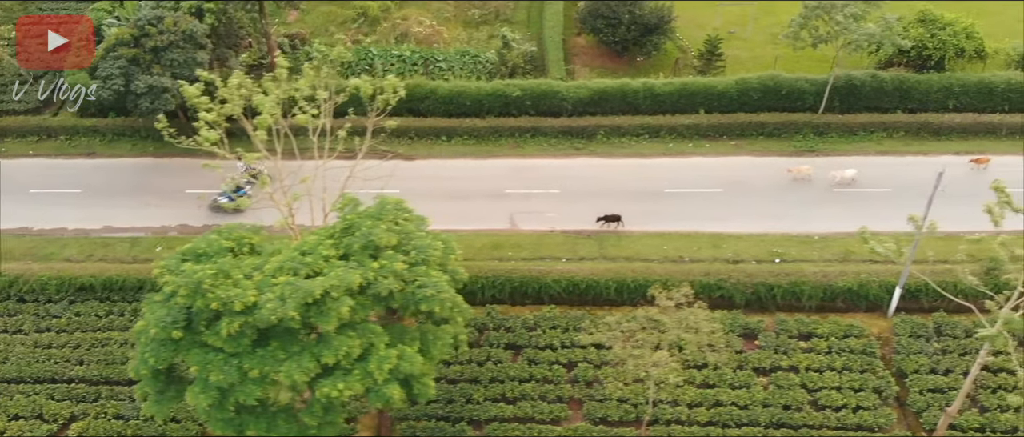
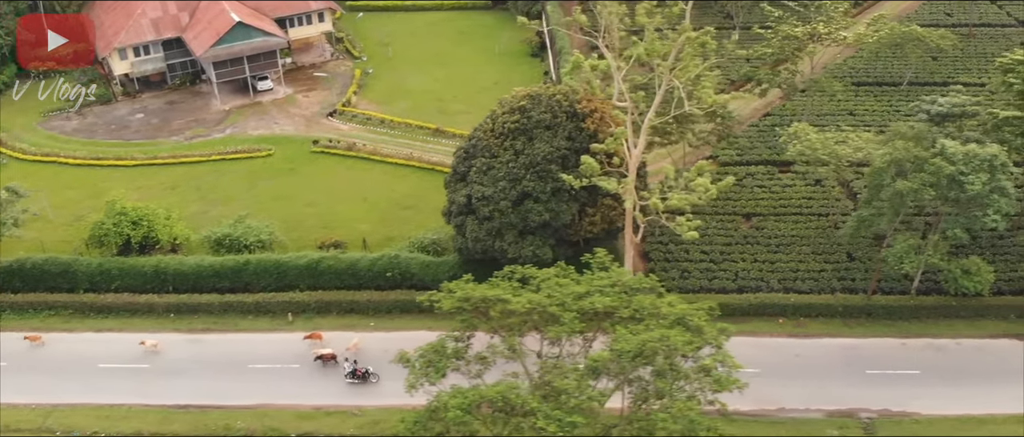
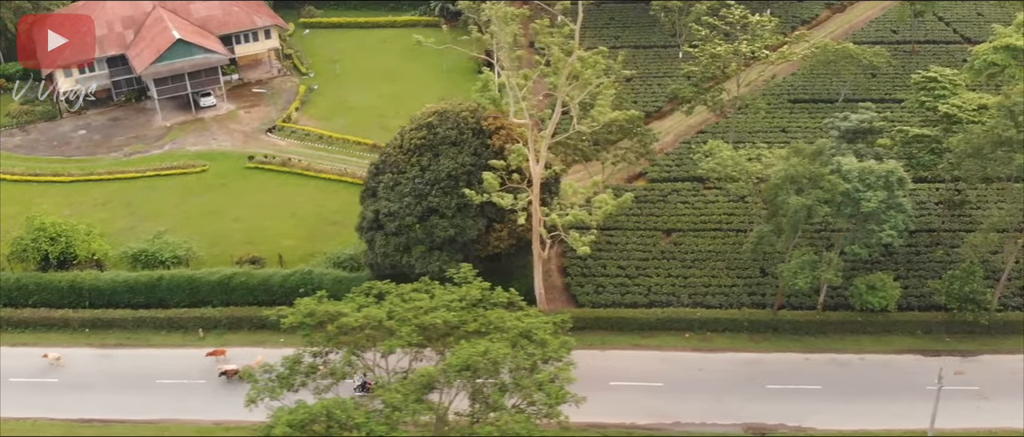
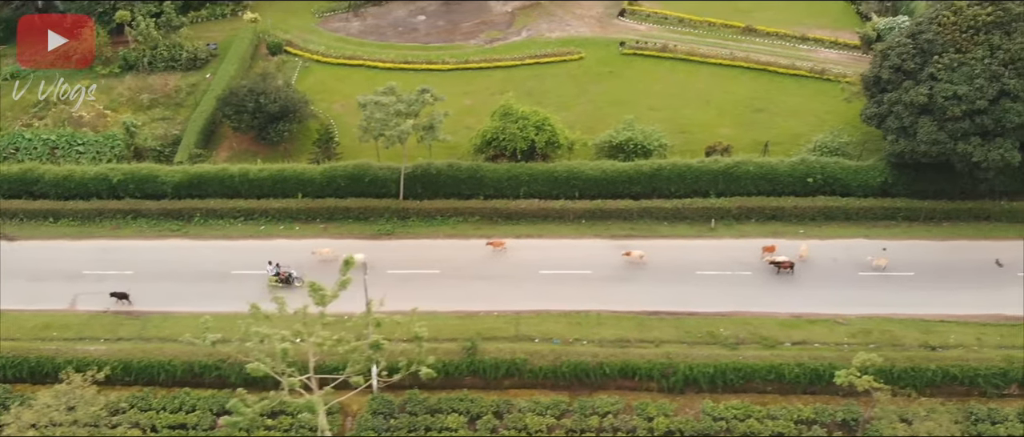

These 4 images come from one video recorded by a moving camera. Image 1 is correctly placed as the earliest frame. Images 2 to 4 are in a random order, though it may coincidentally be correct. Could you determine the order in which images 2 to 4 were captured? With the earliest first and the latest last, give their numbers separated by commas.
4, 2, 3
